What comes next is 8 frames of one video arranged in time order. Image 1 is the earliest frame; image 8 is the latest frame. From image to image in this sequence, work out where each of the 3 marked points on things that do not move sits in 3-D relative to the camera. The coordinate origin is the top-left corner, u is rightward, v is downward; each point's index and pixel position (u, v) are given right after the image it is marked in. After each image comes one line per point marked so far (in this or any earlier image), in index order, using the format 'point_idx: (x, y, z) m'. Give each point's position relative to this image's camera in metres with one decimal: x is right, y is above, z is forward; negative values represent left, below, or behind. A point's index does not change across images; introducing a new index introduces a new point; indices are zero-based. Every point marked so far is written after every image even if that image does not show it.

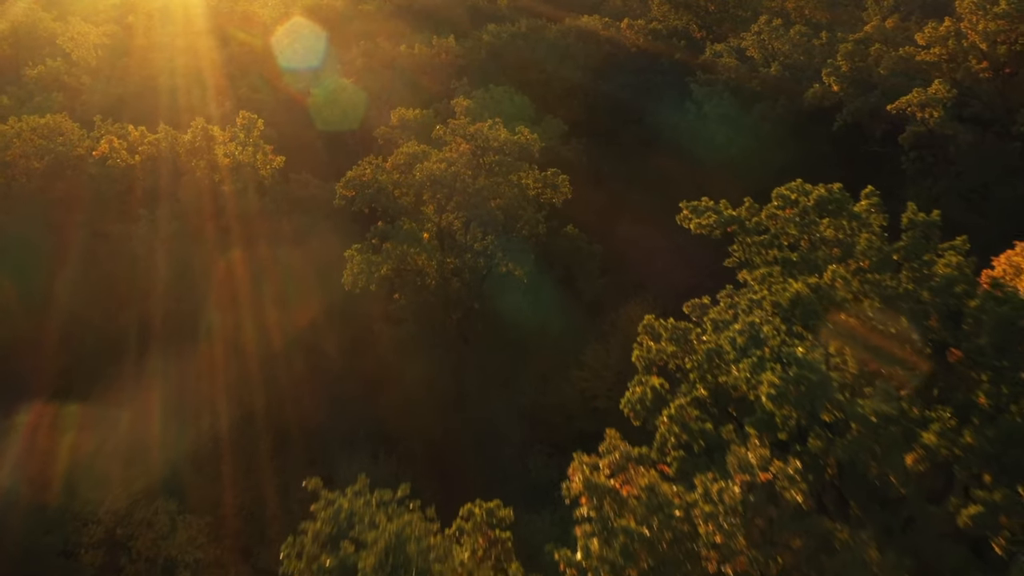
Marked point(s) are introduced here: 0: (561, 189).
0: (+1.1, +2.1, +17.6) m
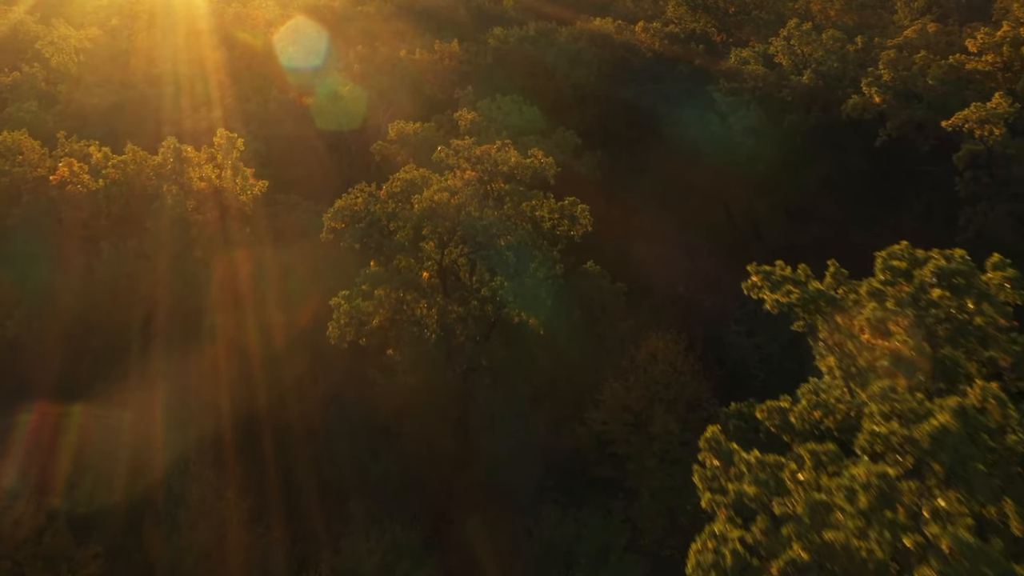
0: (+1.3, +1.2, +15.4) m
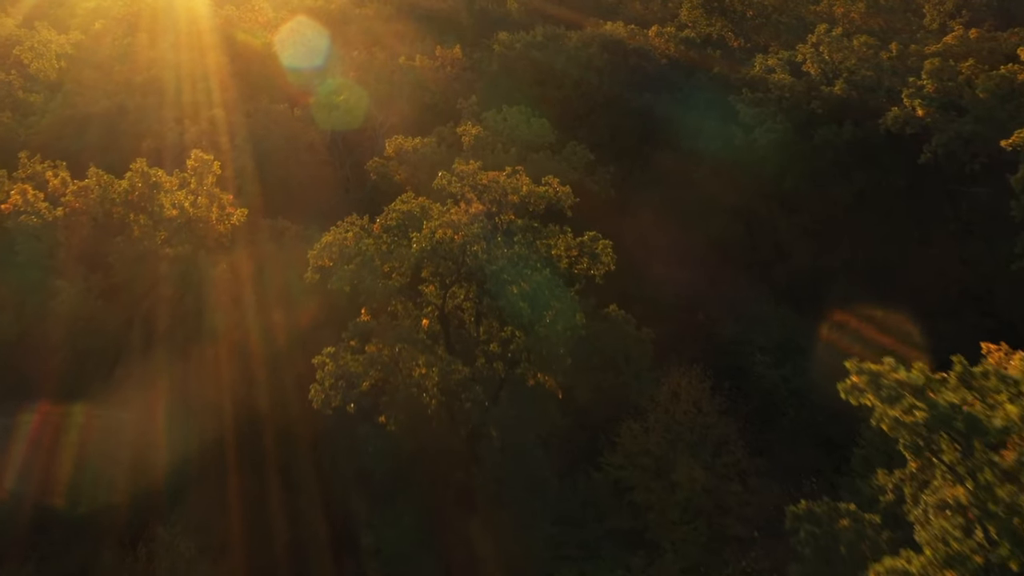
0: (+1.5, +0.5, +13.5) m
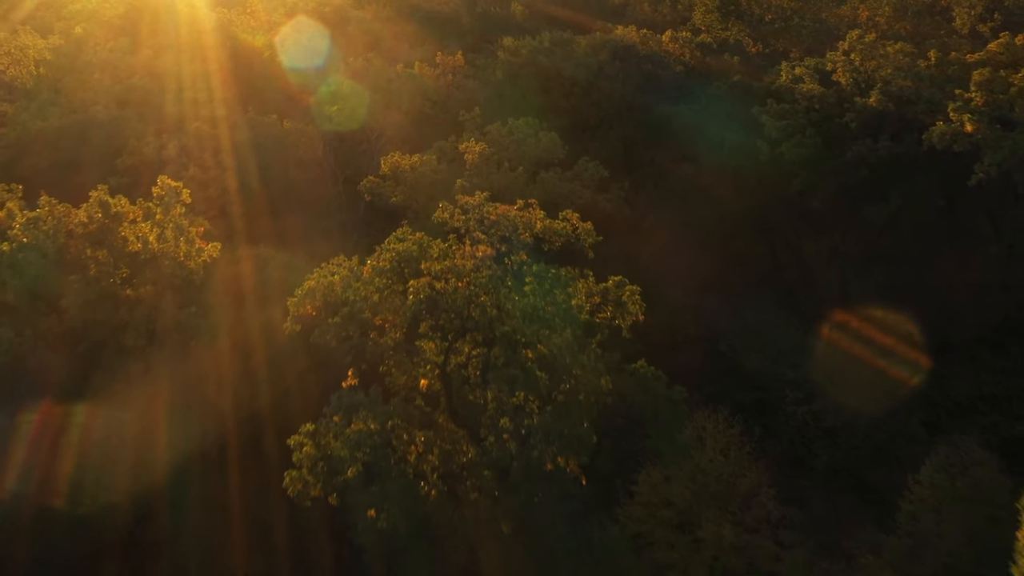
0: (+1.7, -0.3, +11.6) m
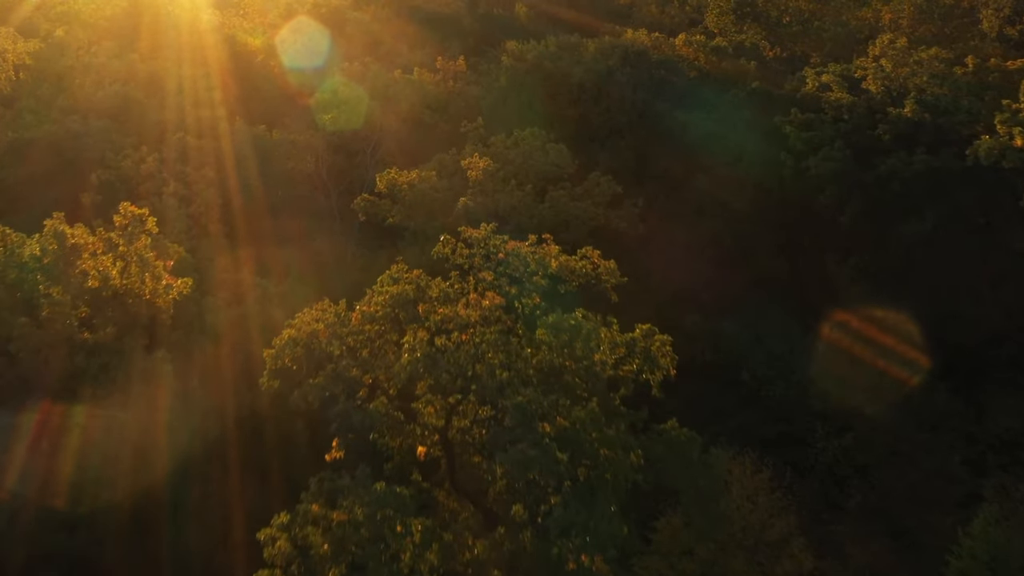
0: (+1.8, -0.9, +10.1) m
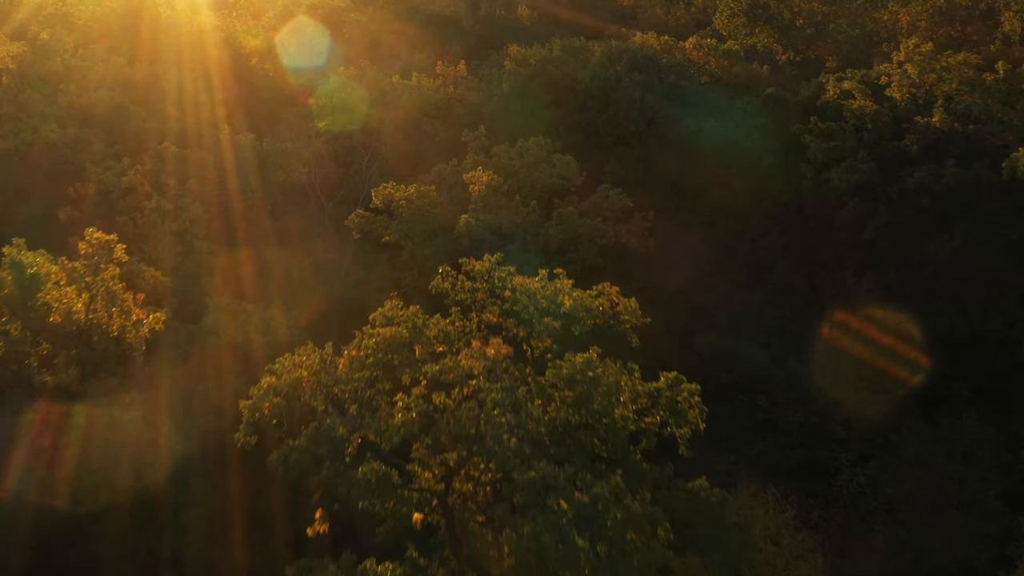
0: (+1.9, -1.3, +8.9) m
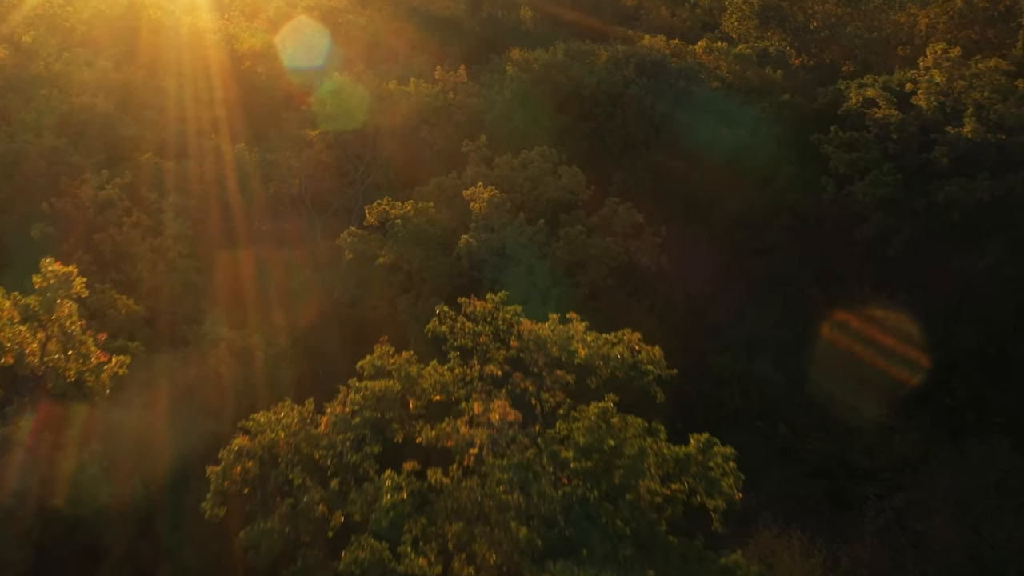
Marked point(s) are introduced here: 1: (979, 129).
0: (+2.0, -1.8, +7.8) m
1: (+10.1, +3.4, +17.9) m
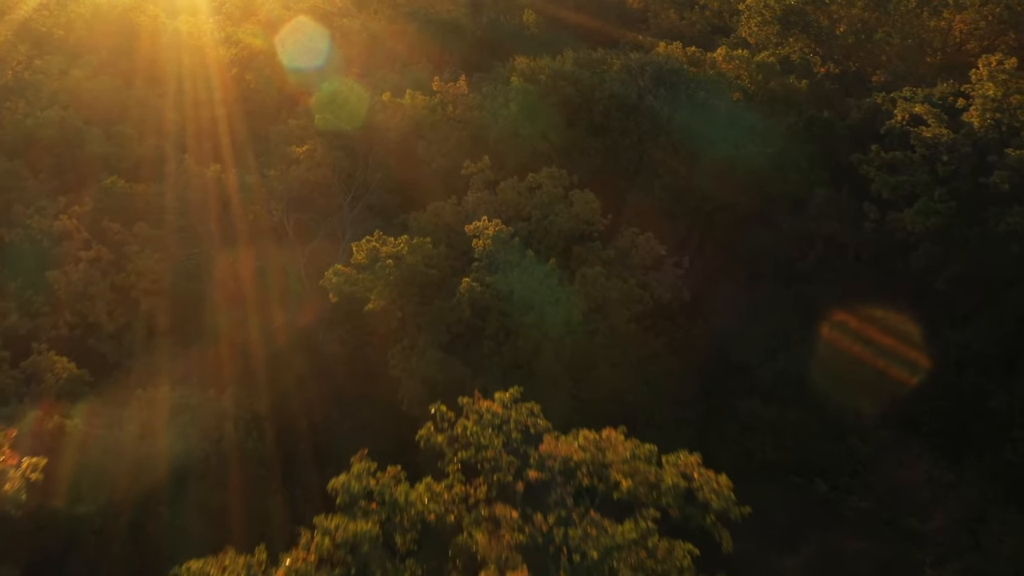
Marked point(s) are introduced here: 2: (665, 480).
0: (+2.1, -2.6, +5.8) m
1: (+10.2, +2.7, +15.9) m
2: (+1.2, -1.4, +6.5) m
